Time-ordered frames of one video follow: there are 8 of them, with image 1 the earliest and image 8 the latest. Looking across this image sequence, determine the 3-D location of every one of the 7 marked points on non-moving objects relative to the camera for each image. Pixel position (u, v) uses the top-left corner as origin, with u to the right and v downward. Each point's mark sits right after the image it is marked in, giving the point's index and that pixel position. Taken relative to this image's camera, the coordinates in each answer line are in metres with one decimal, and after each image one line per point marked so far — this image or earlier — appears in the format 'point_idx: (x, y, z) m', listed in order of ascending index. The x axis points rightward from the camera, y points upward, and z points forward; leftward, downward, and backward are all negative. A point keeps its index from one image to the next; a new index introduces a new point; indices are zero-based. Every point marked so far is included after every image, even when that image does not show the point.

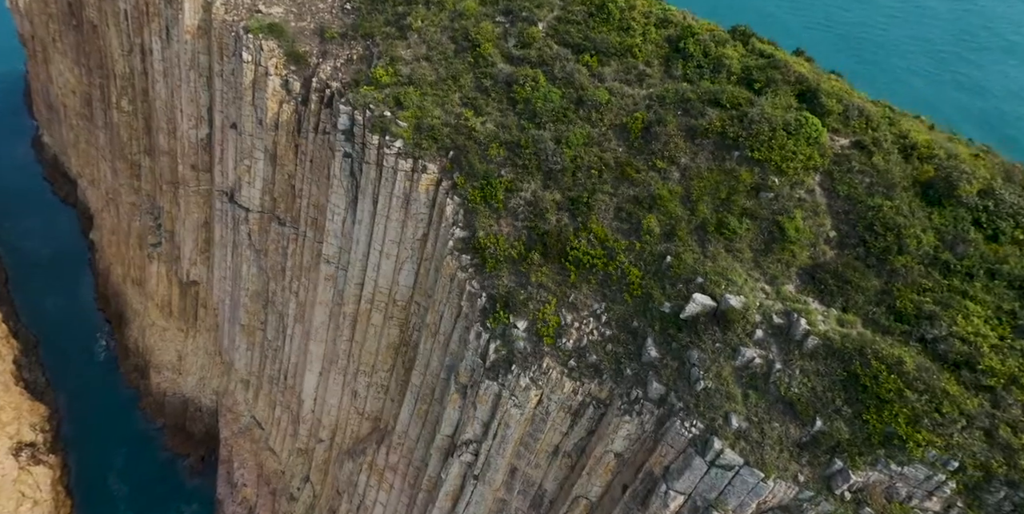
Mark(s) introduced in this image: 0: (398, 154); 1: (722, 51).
0: (-3.5, +3.3, +19.7) m
1: (+5.7, +5.5, +17.2) m
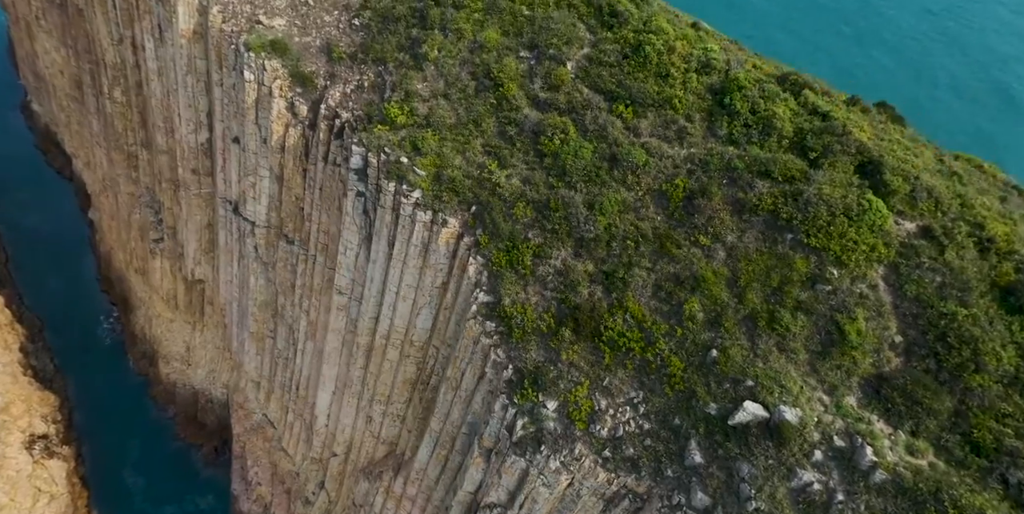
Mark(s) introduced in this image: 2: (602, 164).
0: (-2.8, +1.6, +18.4) m
1: (+6.4, +3.6, +15.7) m
2: (+2.3, +2.4, +16.5) m
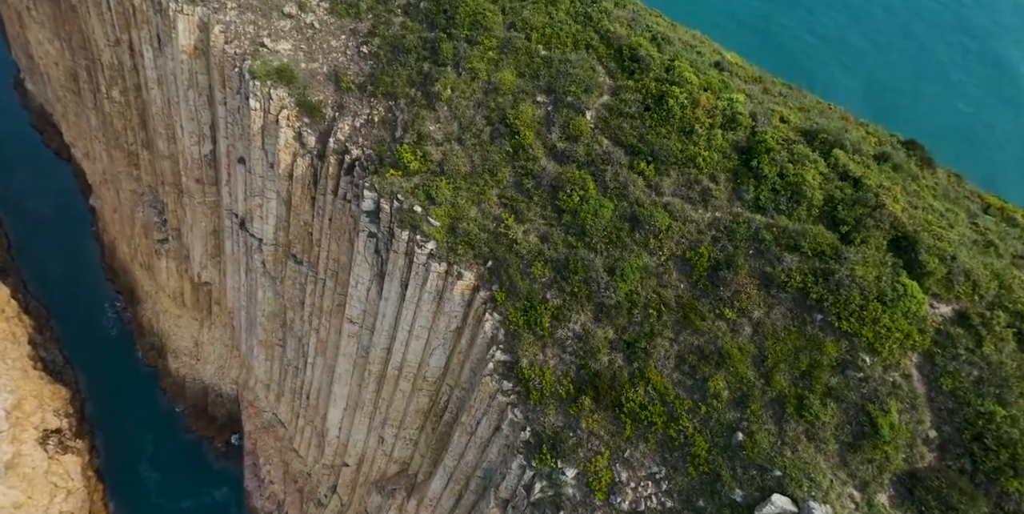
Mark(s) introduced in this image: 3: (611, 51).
0: (-2.3, 0.0, +17.9) m
1: (+6.8, +2.0, +15.1) m
2: (+2.8, +0.8, +16.0) m
3: (+2.8, +5.8, +18.2) m
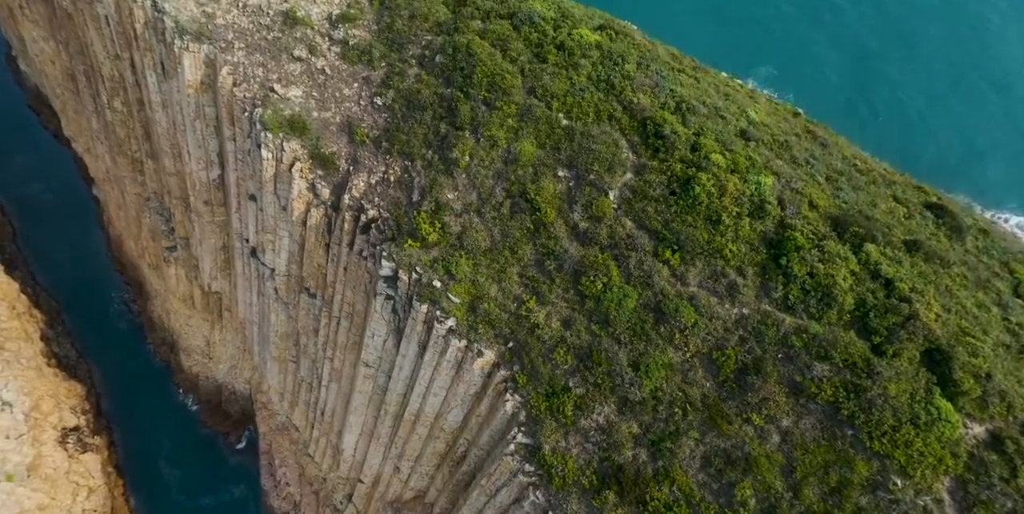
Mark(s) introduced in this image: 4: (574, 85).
0: (-1.7, -2.1, +17.8) m
1: (+7.4, -0.3, +14.8) m
2: (+3.3, -1.5, +15.8) m
3: (+3.4, +3.7, +17.7) m
4: (+1.8, +4.9, +18.6) m
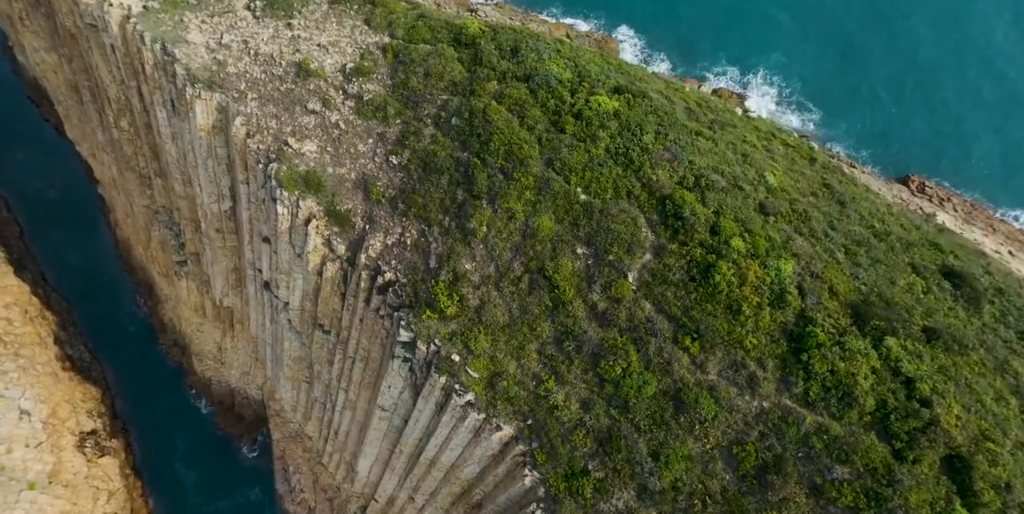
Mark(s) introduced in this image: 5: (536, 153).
0: (-1.2, -4.3, +17.9) m
1: (+7.9, -2.5, +14.8) m
2: (+3.8, -3.7, +15.9) m
3: (+3.9, +1.6, +17.6) m
4: (+2.3, +2.8, +18.4) m
5: (+0.7, +3.1, +19.0) m
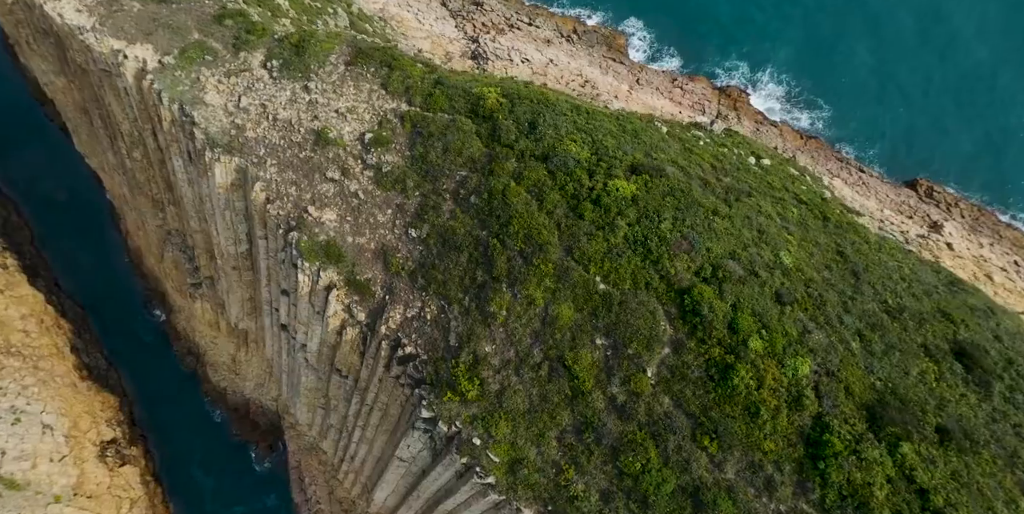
0: (-0.6, -6.8, +18.4) m
1: (+8.5, -5.2, +15.2) m
2: (+4.4, -6.3, +16.3) m
3: (+4.5, -1.0, +17.9) m
4: (+2.9, +0.3, +18.7) m
5: (+1.3, +0.6, +19.2) m
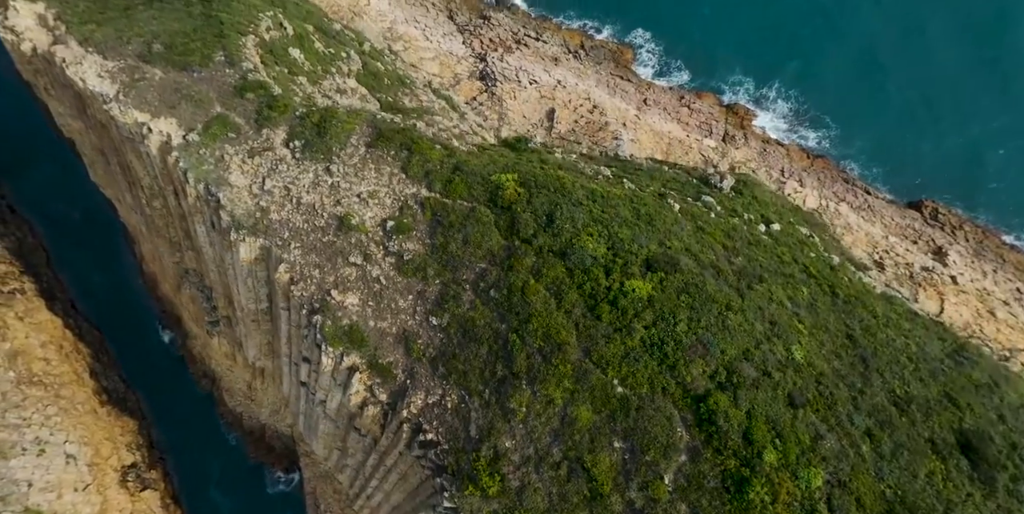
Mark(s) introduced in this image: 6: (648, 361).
0: (0.0, -9.9, +19.1) m
1: (+9.0, -8.3, +15.8) m
2: (+5.0, -9.3, +17.0) m
3: (+5.1, -4.1, +18.5) m
4: (+3.5, -2.8, +19.3) m
5: (+1.9, -2.5, +19.8) m
6: (+4.0, -3.1, +19.1) m
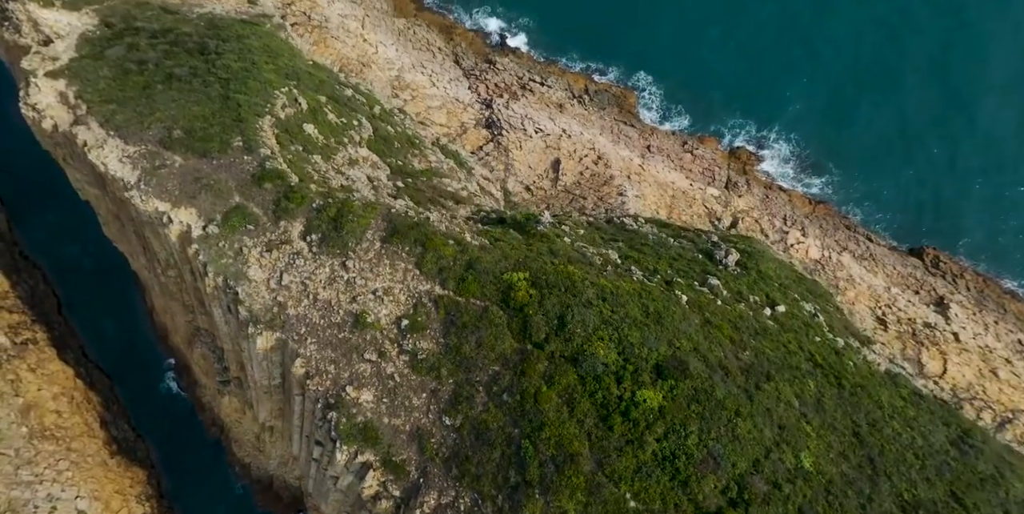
0: (+0.4, -13.4, +19.2) m
1: (+9.5, -11.6, +15.9) m
2: (+5.4, -12.7, +17.1) m
3: (+5.5, -7.5, +18.8) m
4: (+3.9, -6.3, +19.7) m
5: (+2.3, -6.0, +20.2) m
6: (+4.4, -6.5, +19.5) m
